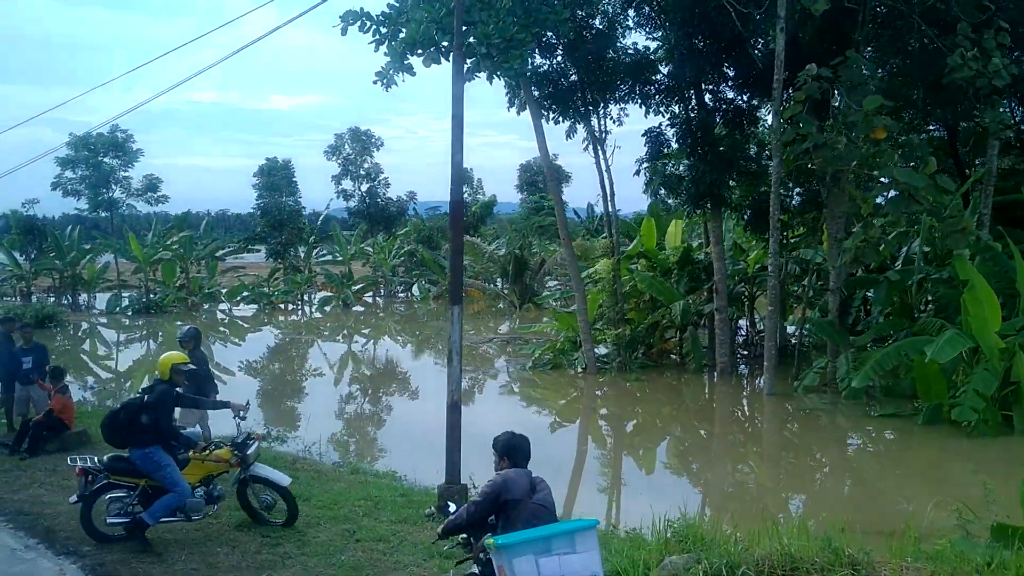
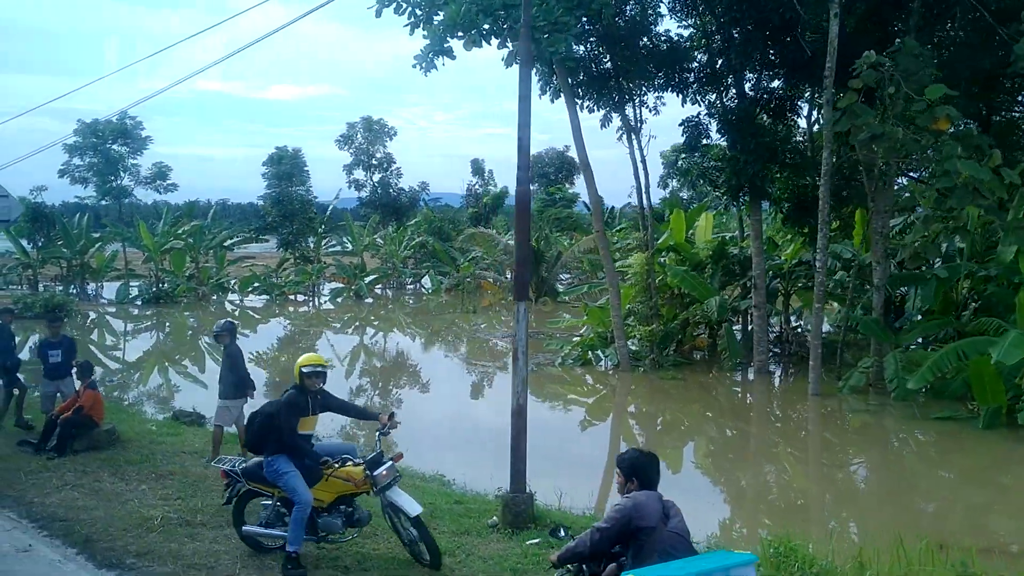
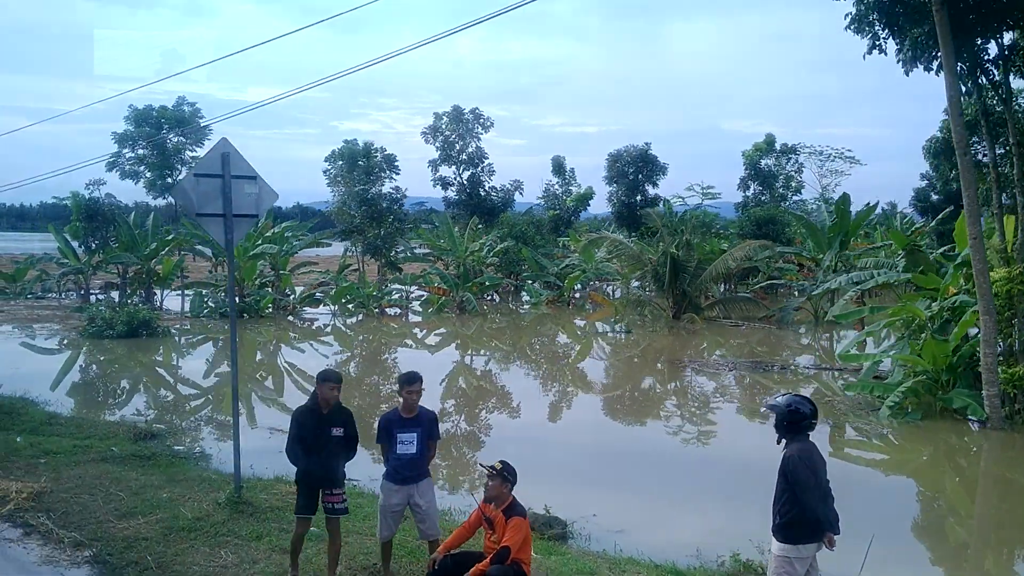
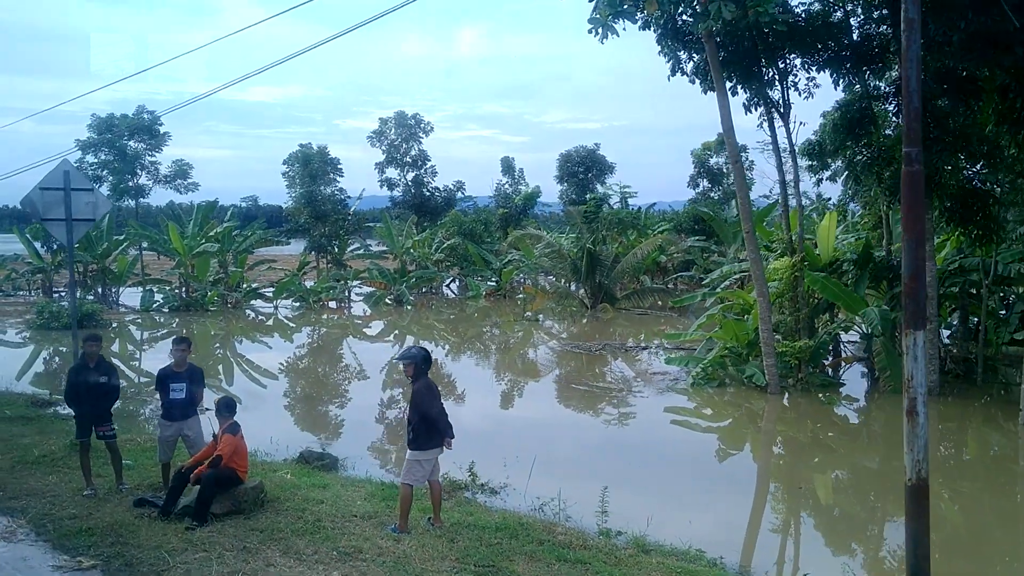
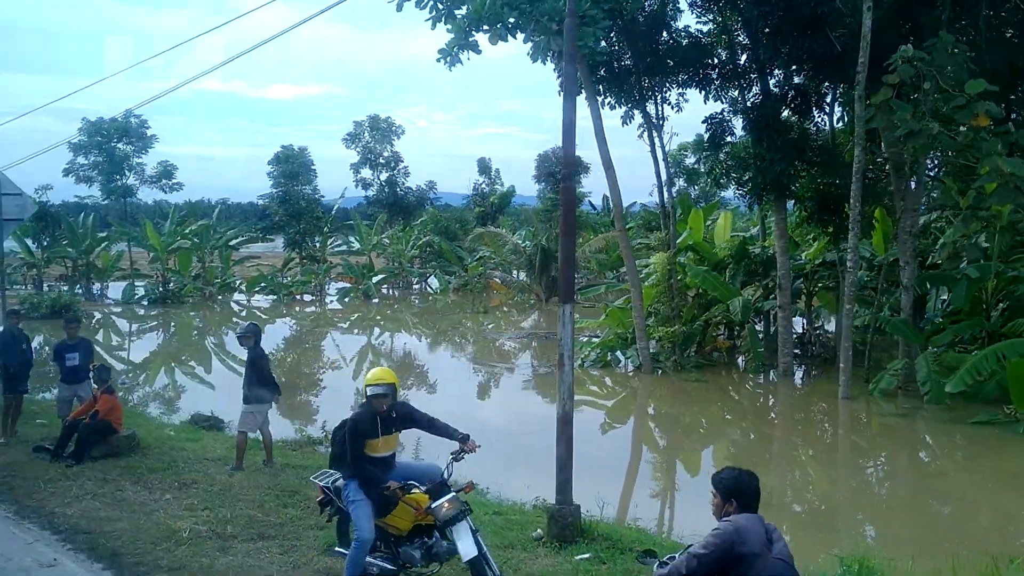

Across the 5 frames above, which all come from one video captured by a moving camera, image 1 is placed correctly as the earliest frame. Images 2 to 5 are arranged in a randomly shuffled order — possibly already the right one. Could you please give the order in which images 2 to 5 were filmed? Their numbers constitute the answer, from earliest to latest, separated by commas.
2, 5, 4, 3
